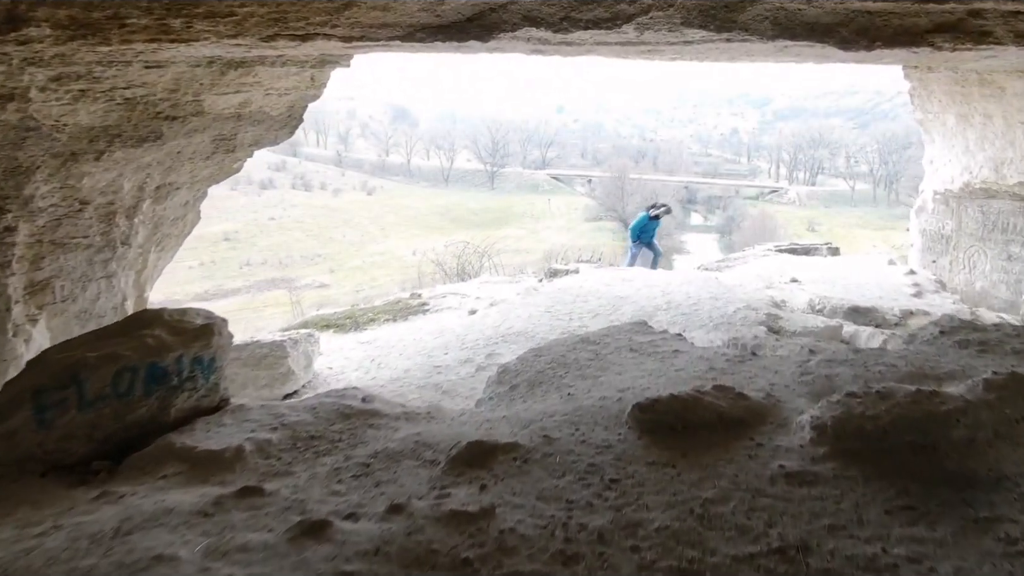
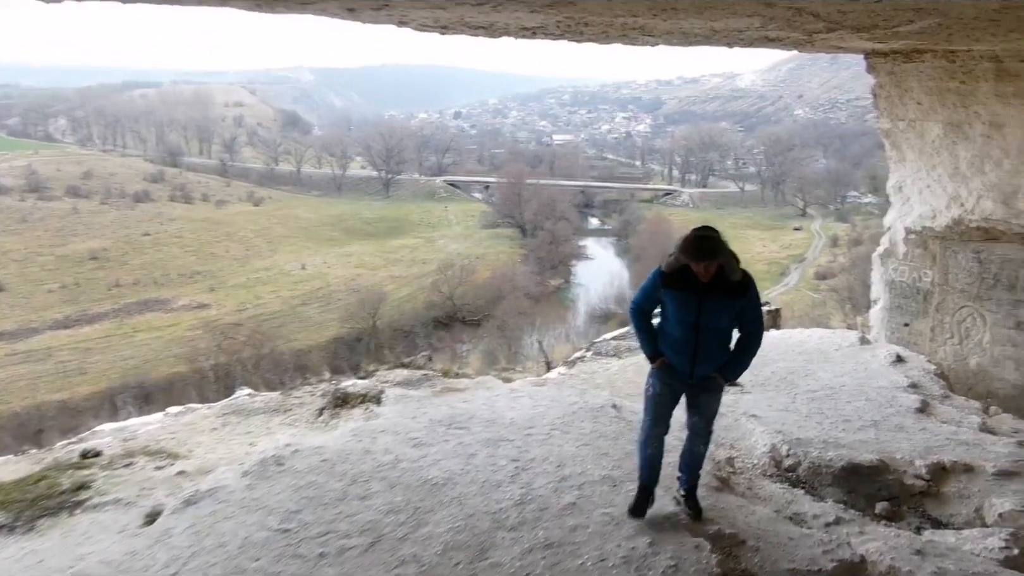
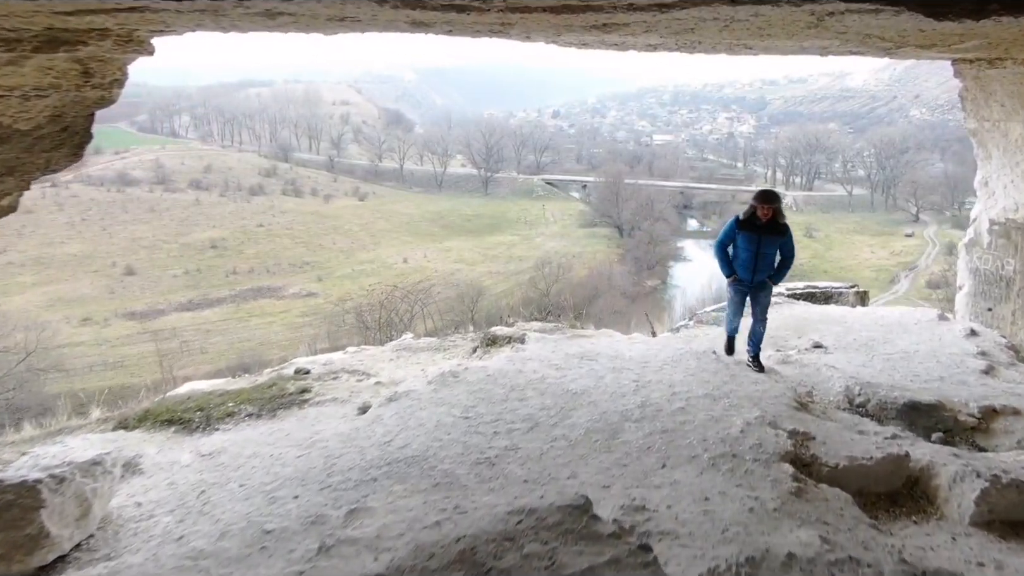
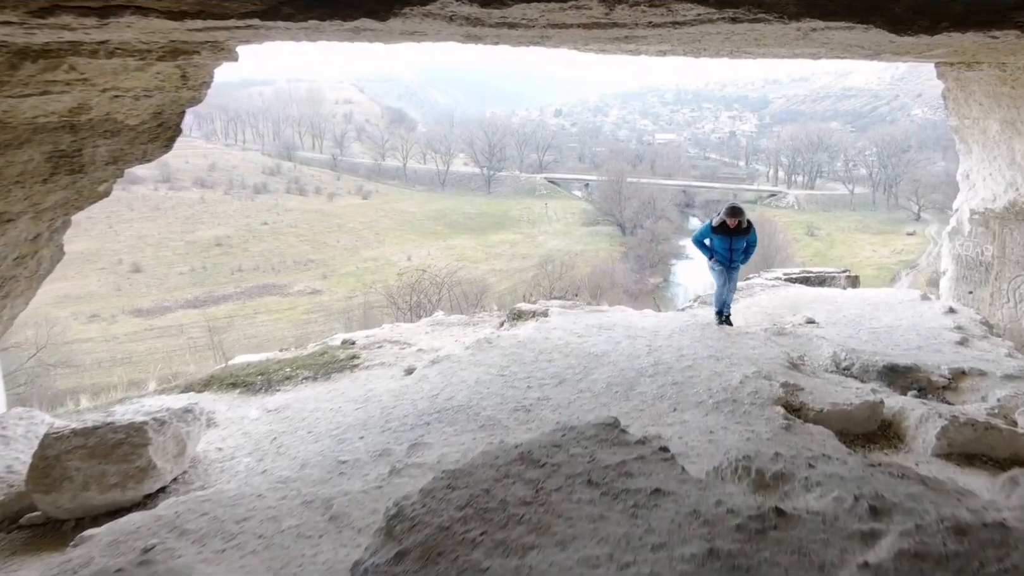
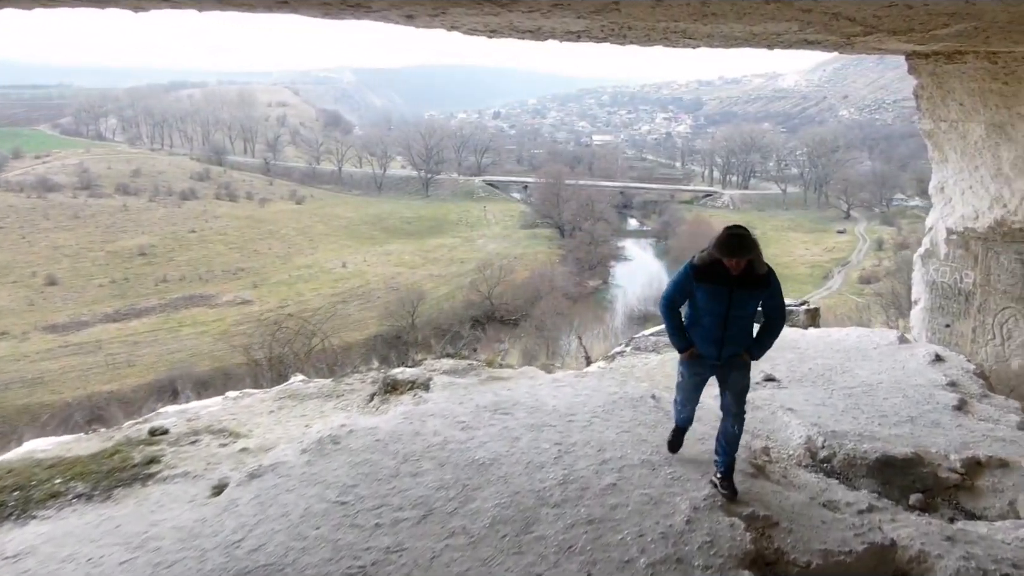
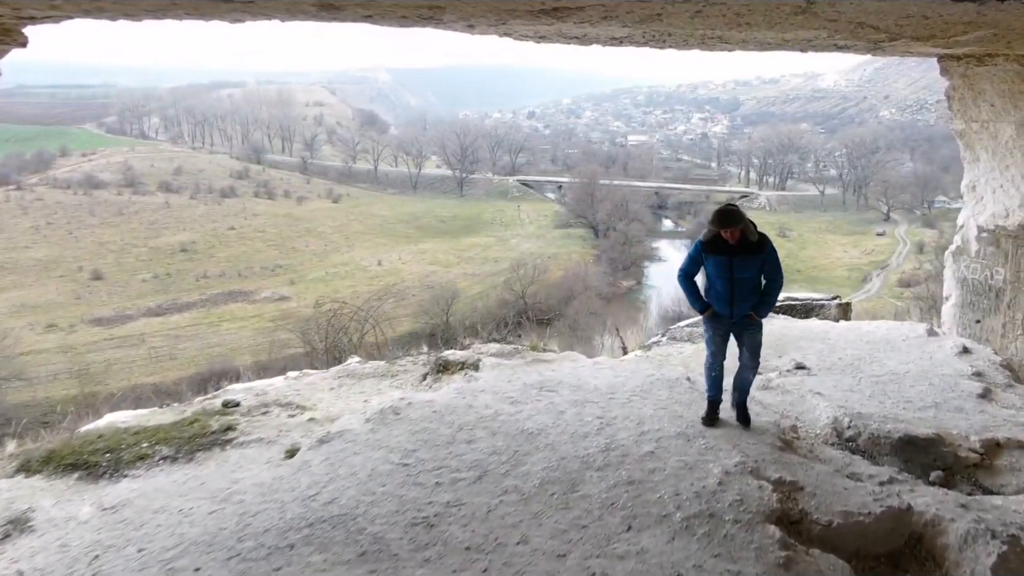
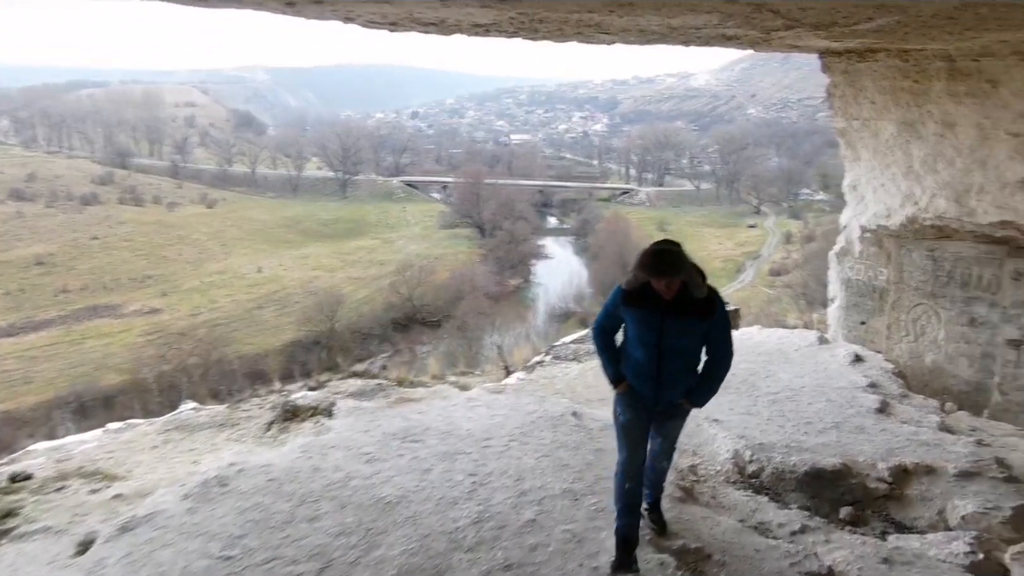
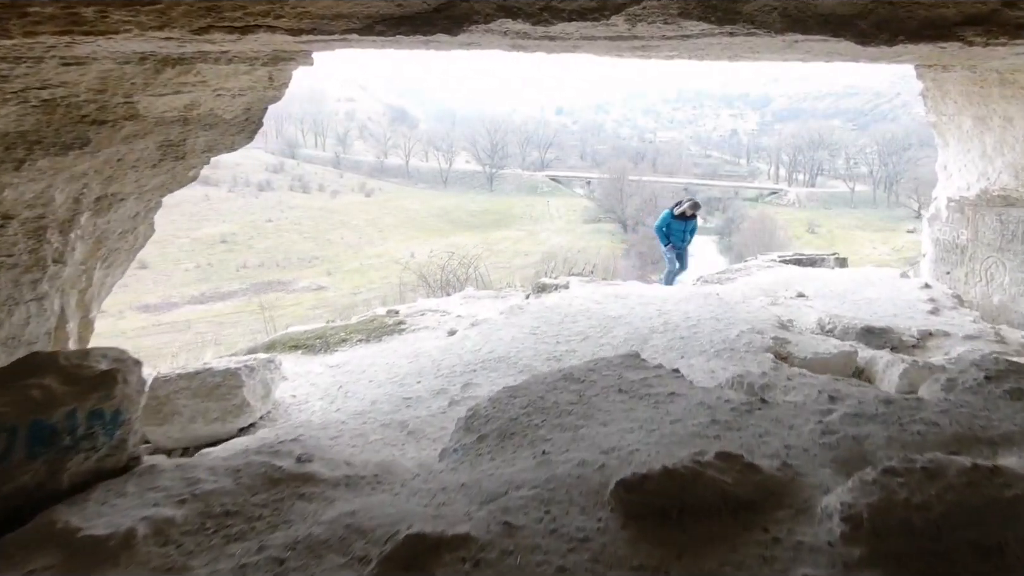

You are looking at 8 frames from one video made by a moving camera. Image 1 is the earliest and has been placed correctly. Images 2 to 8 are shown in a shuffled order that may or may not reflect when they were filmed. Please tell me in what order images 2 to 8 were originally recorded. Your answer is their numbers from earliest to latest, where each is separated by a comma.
8, 4, 3, 6, 5, 2, 7
